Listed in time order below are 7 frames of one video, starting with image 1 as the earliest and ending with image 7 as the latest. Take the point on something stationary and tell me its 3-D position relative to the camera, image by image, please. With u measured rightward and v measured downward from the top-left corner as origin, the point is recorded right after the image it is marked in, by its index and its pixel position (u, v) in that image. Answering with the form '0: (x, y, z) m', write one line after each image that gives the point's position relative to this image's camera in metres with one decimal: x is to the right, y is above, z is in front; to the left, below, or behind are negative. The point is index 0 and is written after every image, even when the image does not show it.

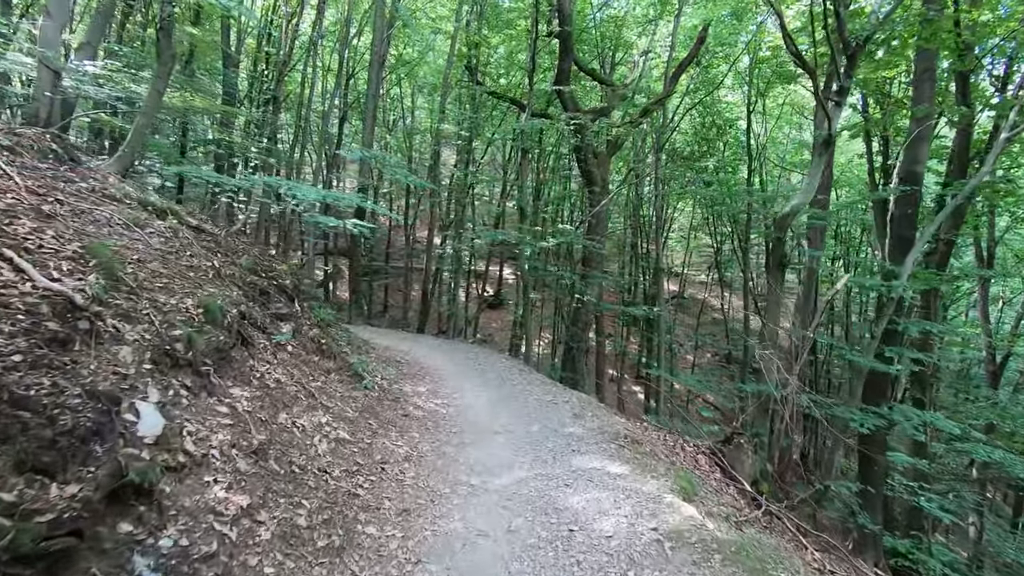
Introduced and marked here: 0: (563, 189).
0: (+1.5, +2.9, +15.6) m
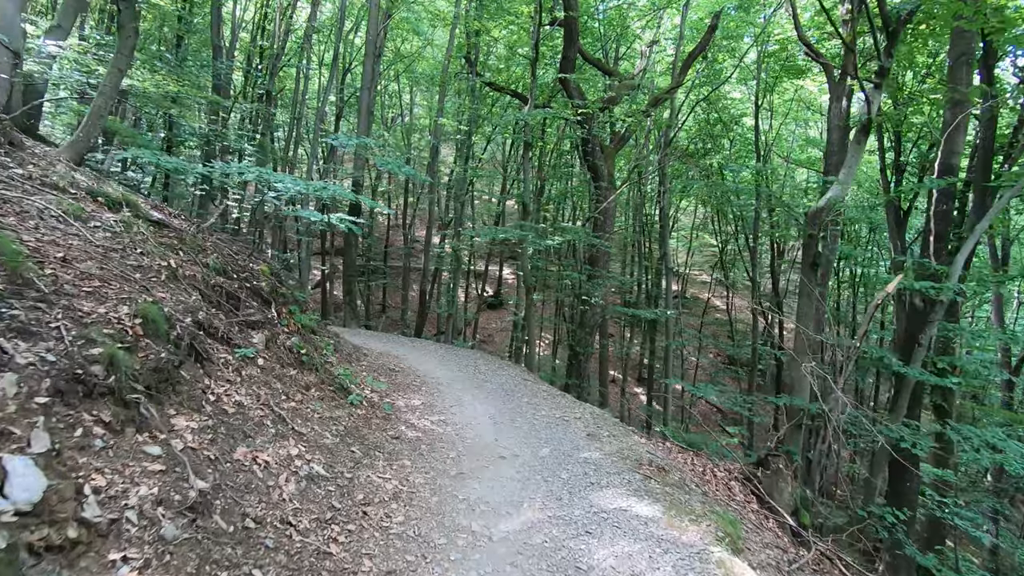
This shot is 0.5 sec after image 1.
0: (+1.6, +2.9, +15.1) m
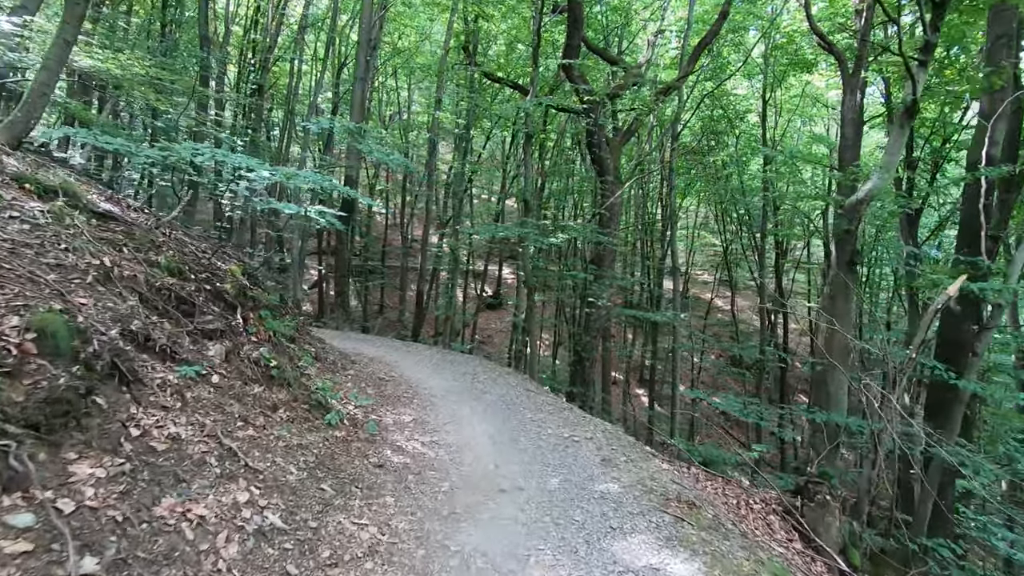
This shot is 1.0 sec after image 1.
0: (+1.6, +2.9, +14.6) m
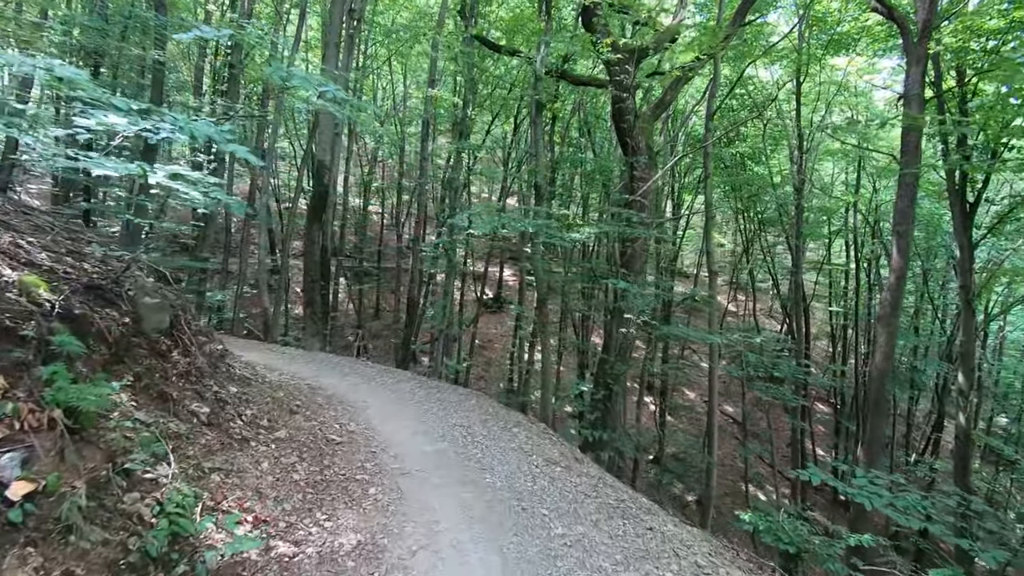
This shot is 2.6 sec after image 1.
0: (+1.6, +2.8, +12.9) m
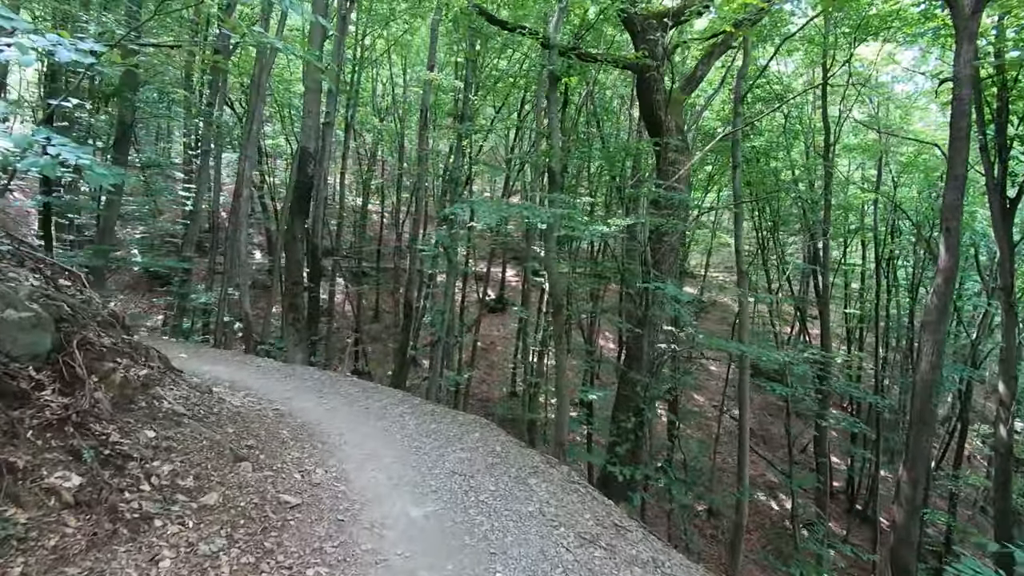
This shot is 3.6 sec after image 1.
0: (+1.8, +2.7, +11.9) m
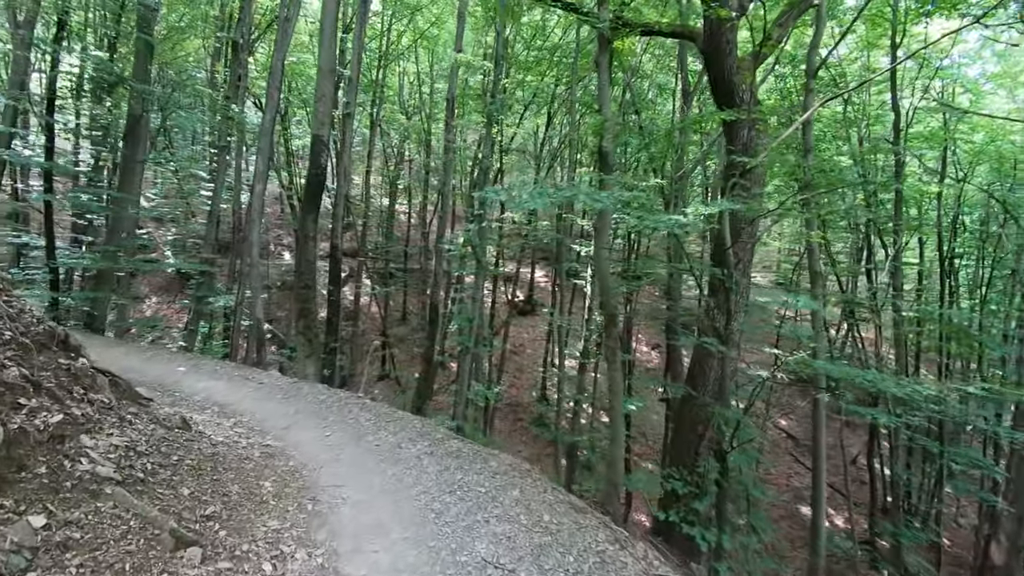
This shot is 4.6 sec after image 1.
0: (+2.4, +2.7, +10.9) m
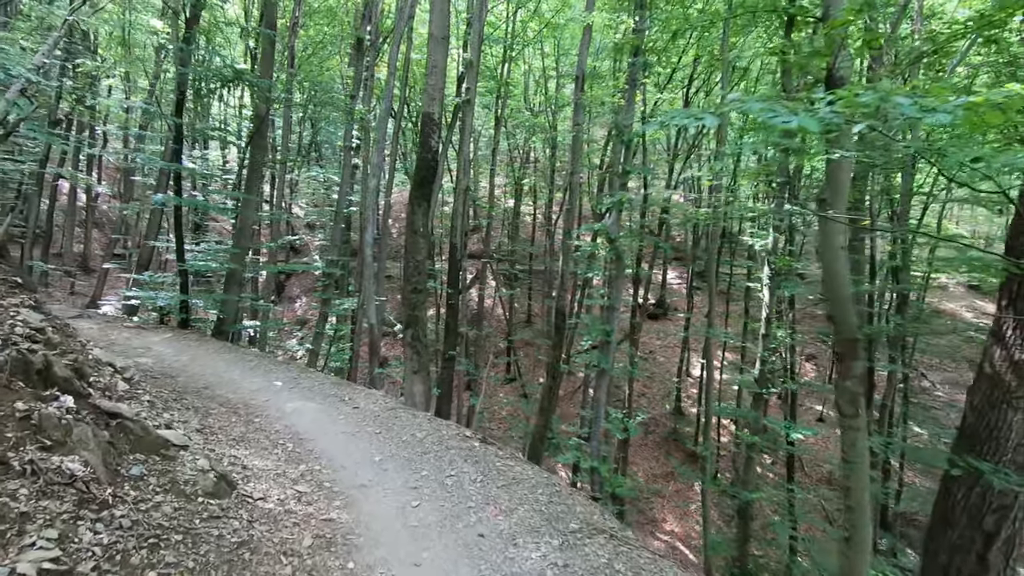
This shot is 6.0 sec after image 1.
0: (+4.8, +2.6, +8.7) m
